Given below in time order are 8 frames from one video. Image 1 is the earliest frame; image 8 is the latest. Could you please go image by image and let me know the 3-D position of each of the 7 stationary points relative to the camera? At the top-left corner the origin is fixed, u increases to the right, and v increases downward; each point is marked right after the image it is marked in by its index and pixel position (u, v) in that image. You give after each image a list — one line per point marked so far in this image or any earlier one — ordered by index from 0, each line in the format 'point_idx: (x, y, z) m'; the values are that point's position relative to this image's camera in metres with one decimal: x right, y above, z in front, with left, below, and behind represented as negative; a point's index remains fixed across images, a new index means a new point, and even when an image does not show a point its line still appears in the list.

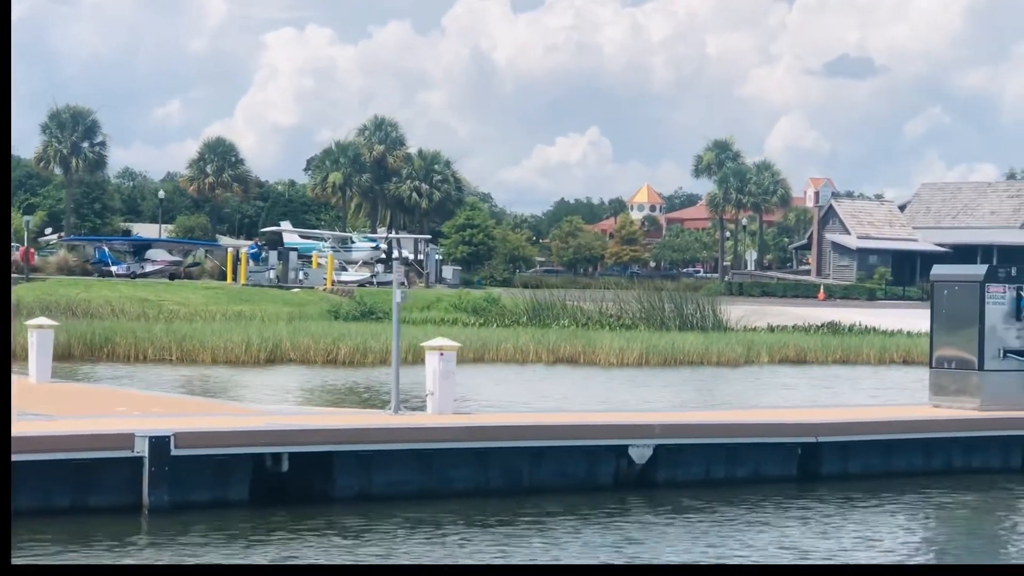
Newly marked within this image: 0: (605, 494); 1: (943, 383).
0: (+0.6, -1.3, +13.7) m
1: (+3.4, -0.8, +16.8) m
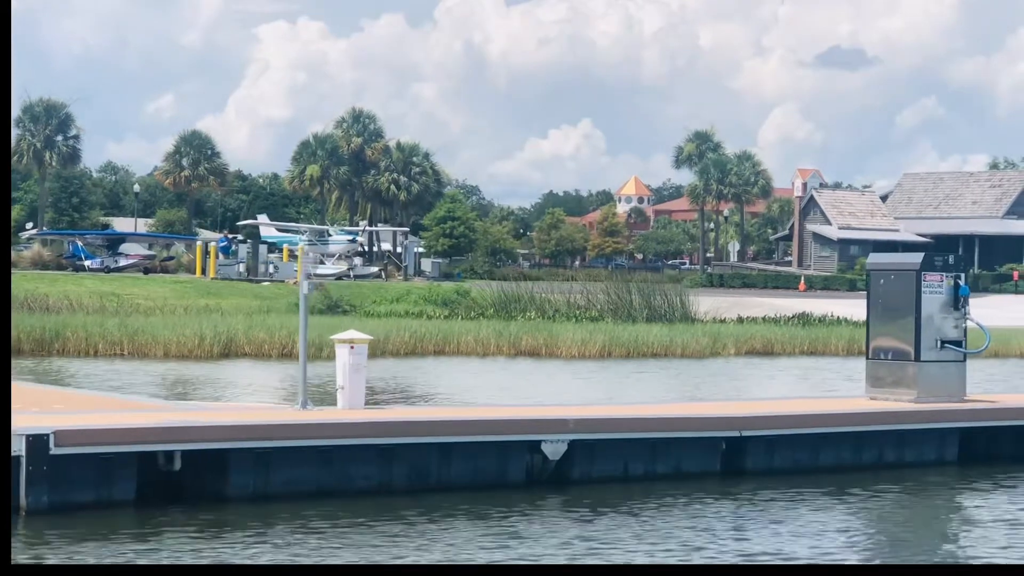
0: (0.0, -1.3, +13.3) m
1: (+2.8, -0.7, +16.3) m
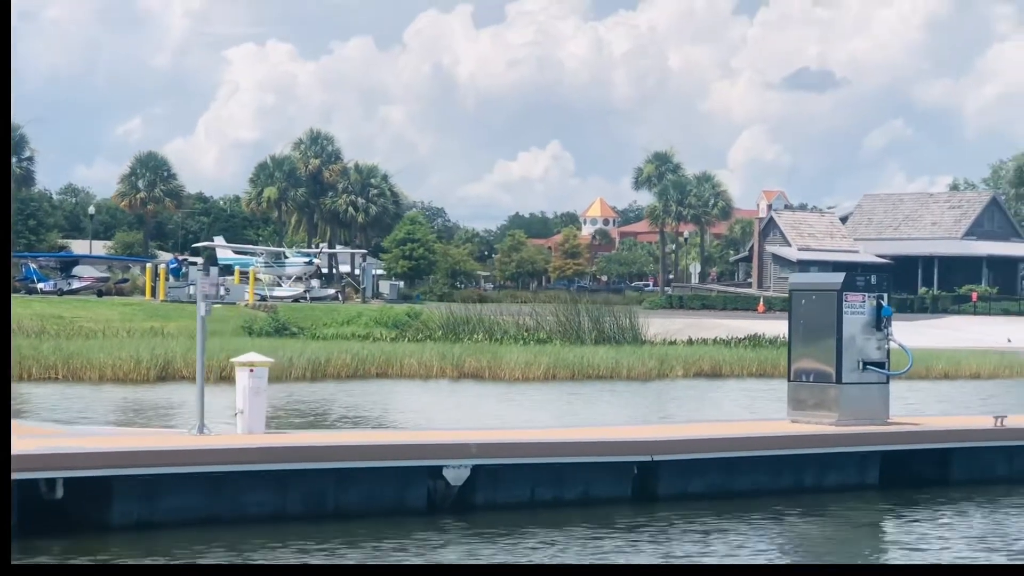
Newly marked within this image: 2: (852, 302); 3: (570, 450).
0: (-0.6, -1.4, +12.9) m
1: (+2.2, -0.8, +16.0) m
2: (+2.5, -0.1, +15.8) m
3: (+0.4, -1.0, +13.4) m
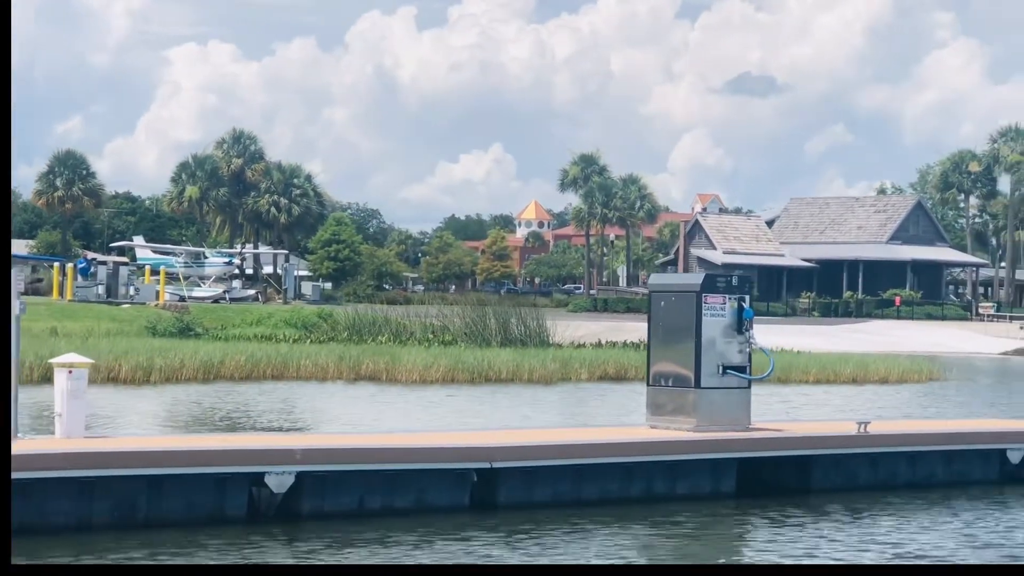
0: (-1.6, -1.4, +12.3) m
1: (+1.1, -0.8, +15.5) m
2: (+1.4, -0.1, +15.3) m
3: (-0.7, -1.0, +12.8) m
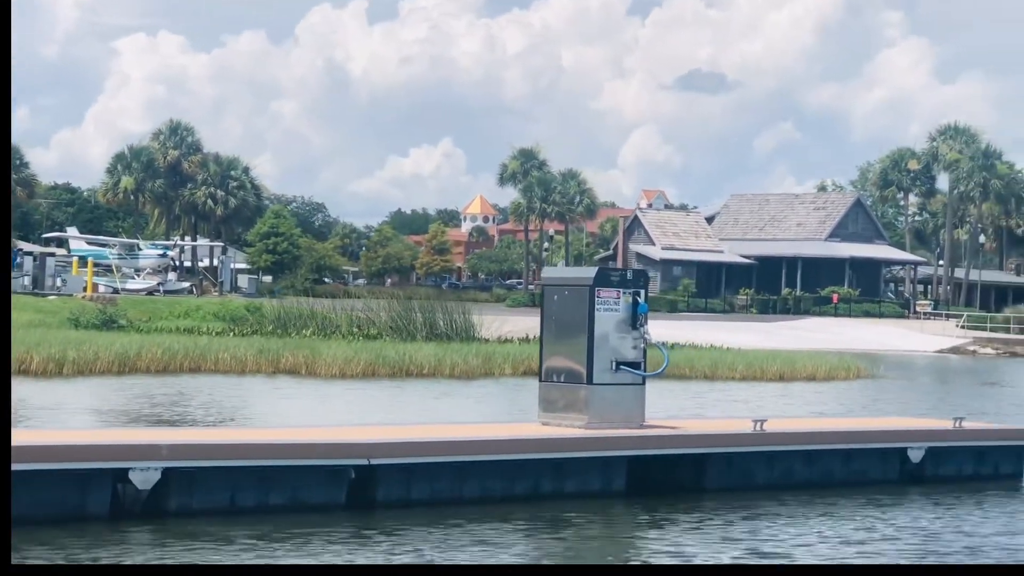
0: (-2.3, -1.3, +11.9) m
1: (+0.3, -0.8, +15.1) m
2: (+0.7, -0.1, +15.0) m
3: (-1.4, -1.0, +12.5) m
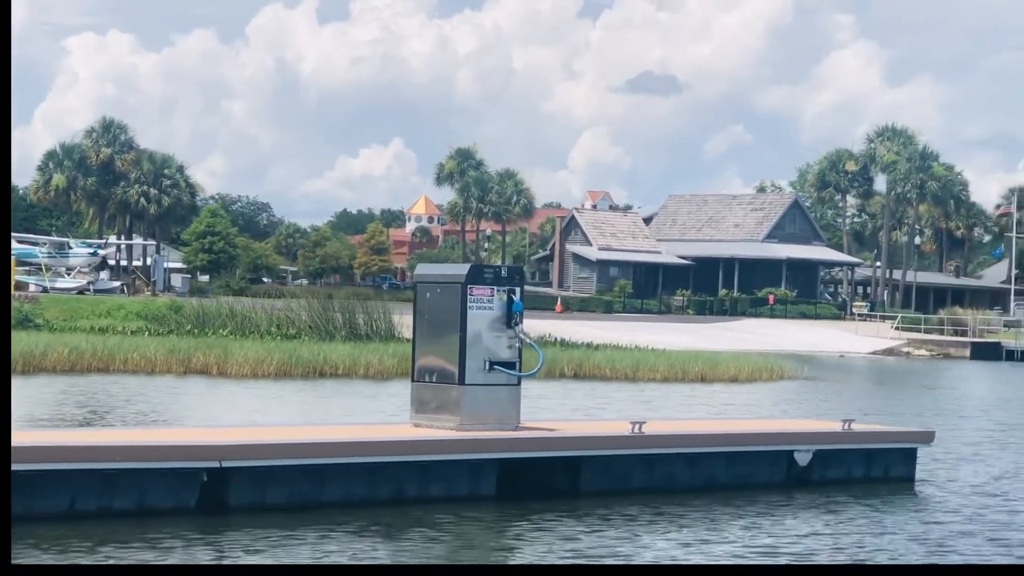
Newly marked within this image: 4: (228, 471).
0: (-3.2, -1.3, +11.4) m
1: (-0.6, -0.8, +14.7) m
2: (-0.2, -0.1, +14.5) m
3: (-2.2, -0.9, +12.0) m
4: (-1.7, -1.1, +12.6) m
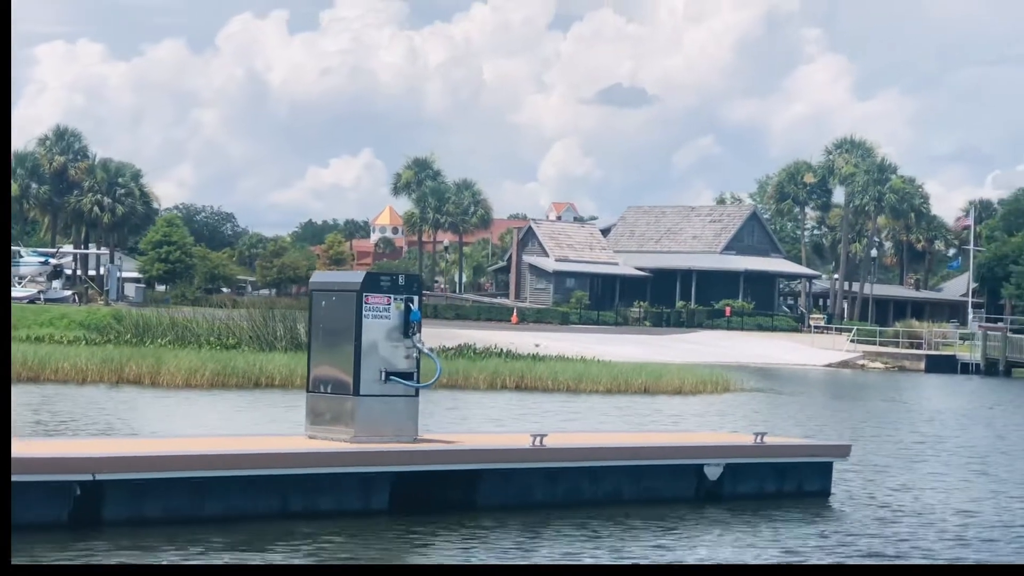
0: (-3.8, -1.3, +10.9) m
1: (-1.3, -0.8, +14.2) m
2: (-0.9, -0.1, +14.1) m
3: (-2.9, -1.0, +11.5) m
4: (-2.3, -1.1, +12.2) m
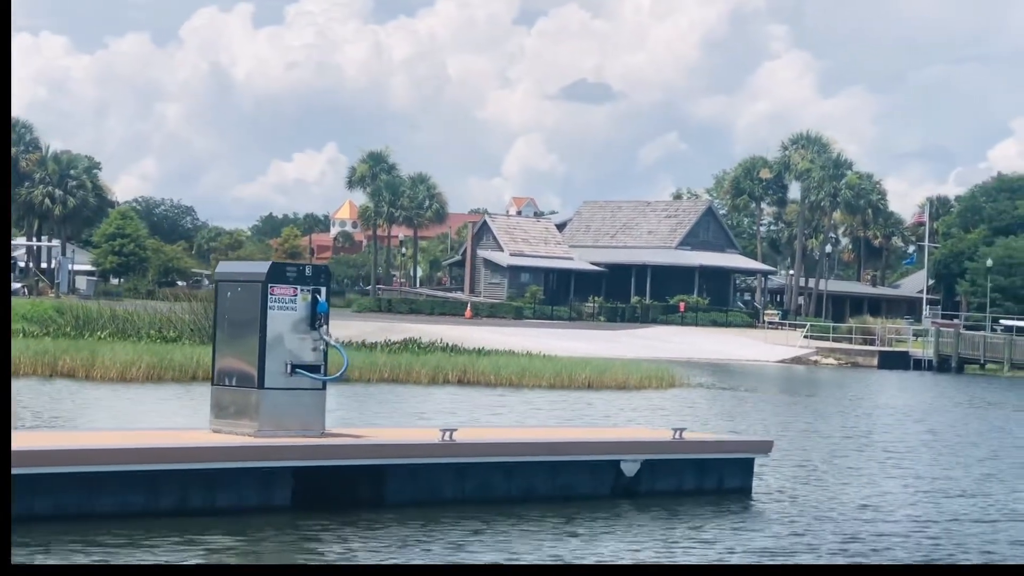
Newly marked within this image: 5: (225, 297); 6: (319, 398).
0: (-4.3, -1.3, +10.6) m
1: (-1.9, -0.8, +13.9) m
2: (-1.5, 0.0, +13.8) m
3: (-3.4, -0.9, +11.2) m
4: (-2.9, -1.1, +11.8) m
5: (-1.9, -0.1, +14.0) m
6: (-1.3, -0.7, +14.0) m
